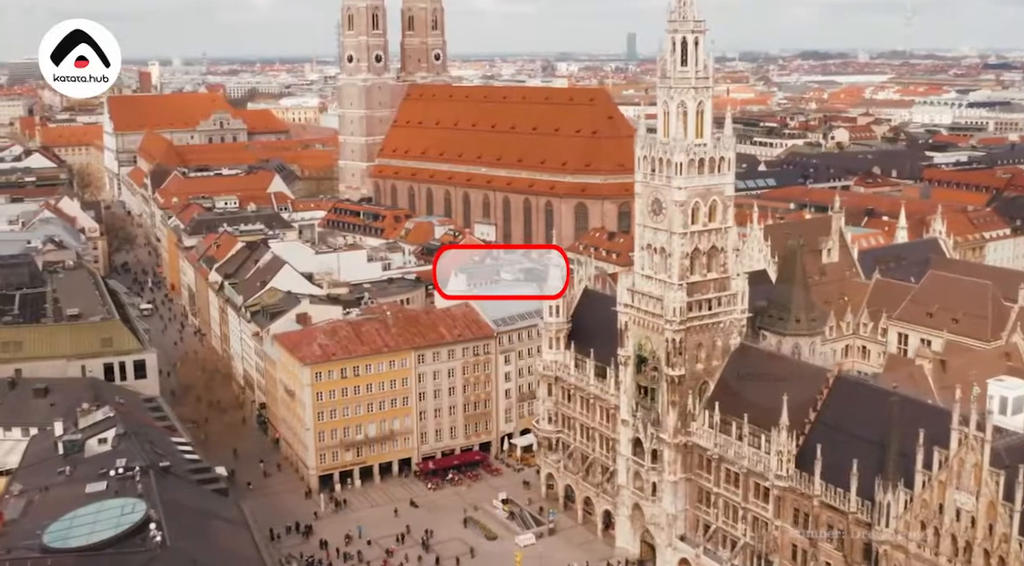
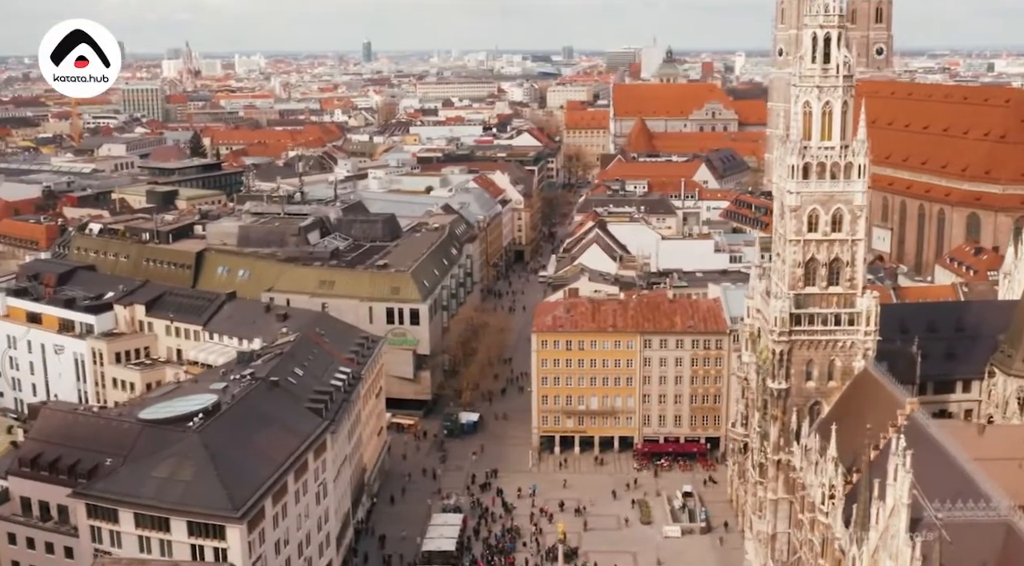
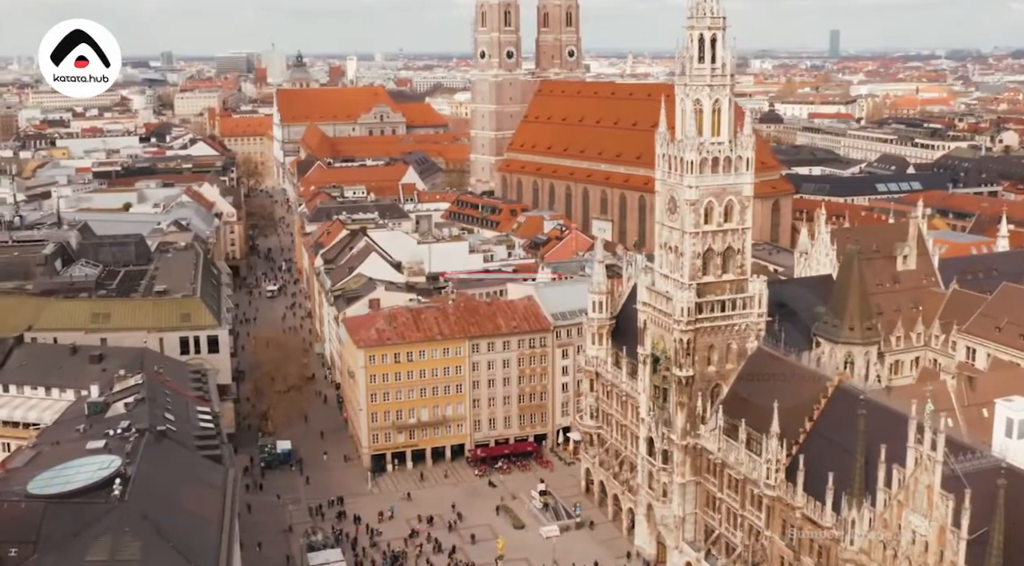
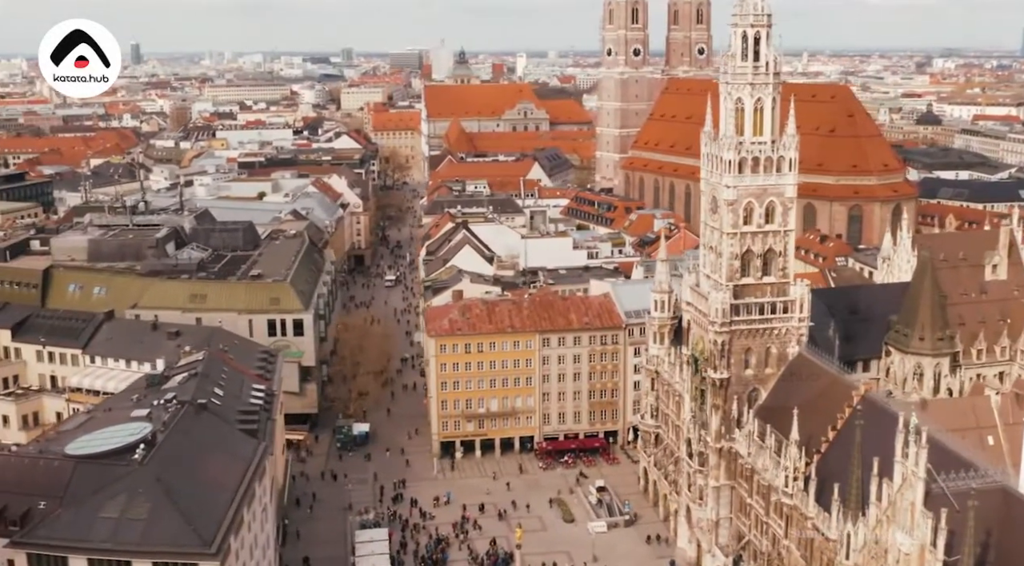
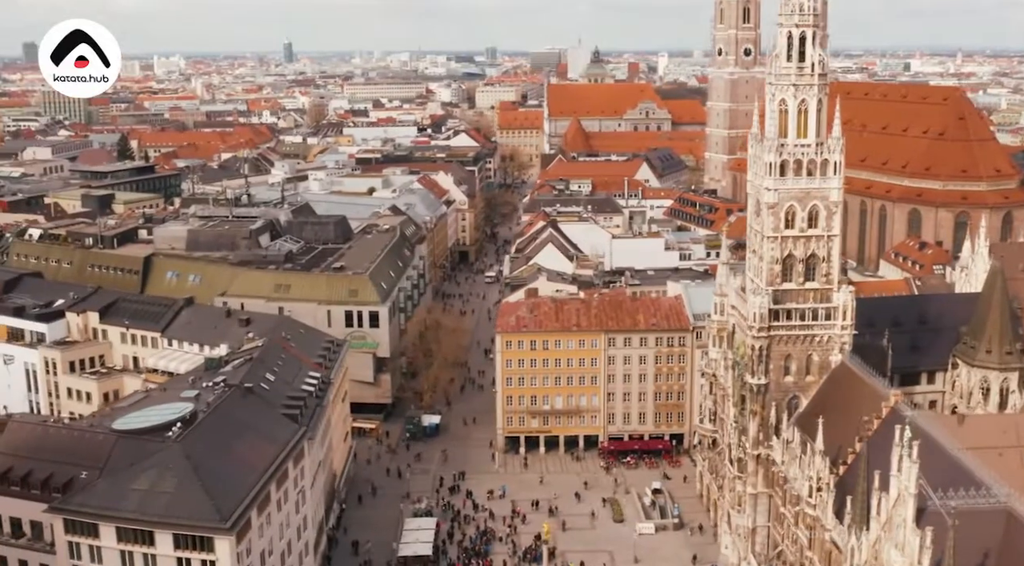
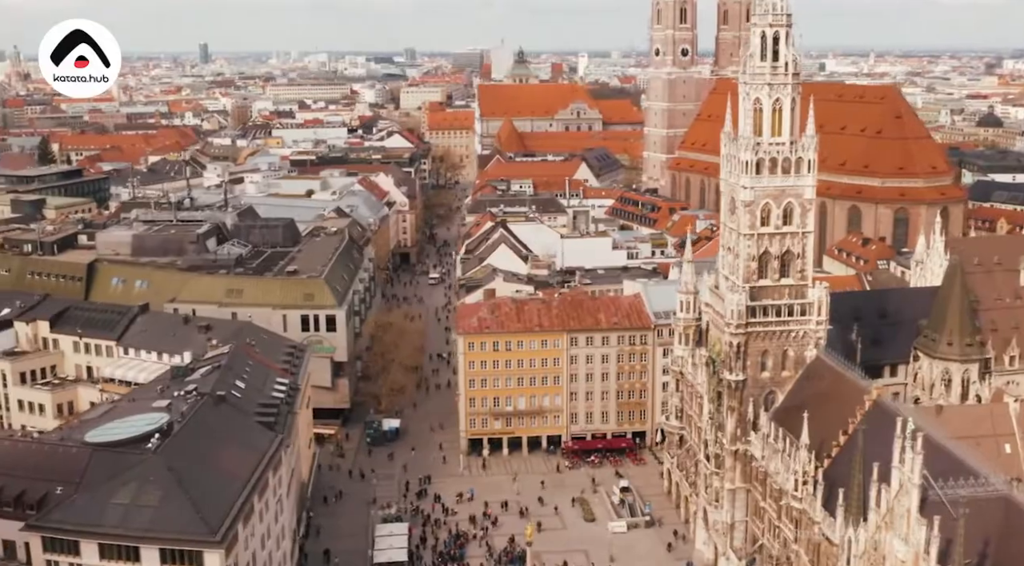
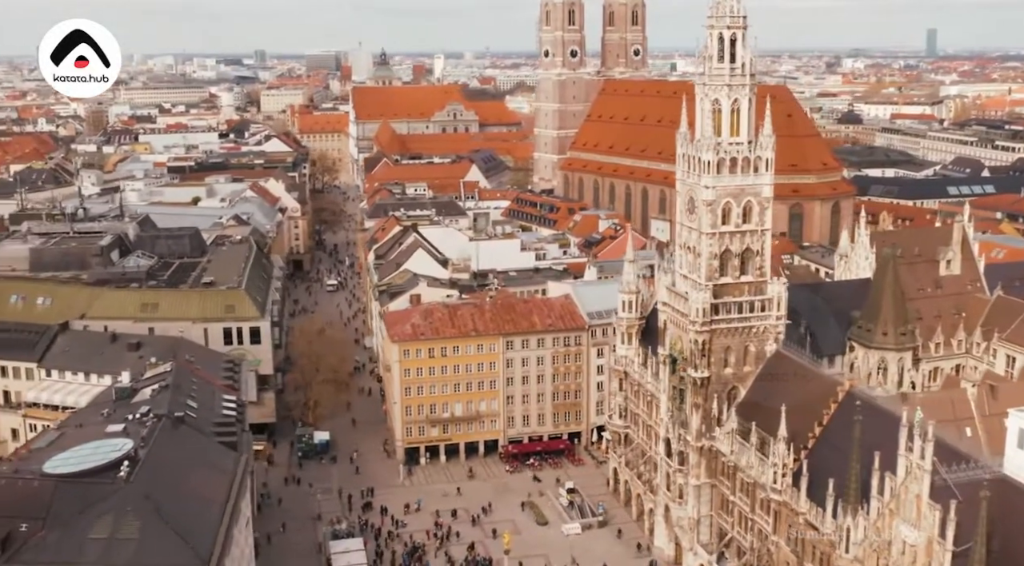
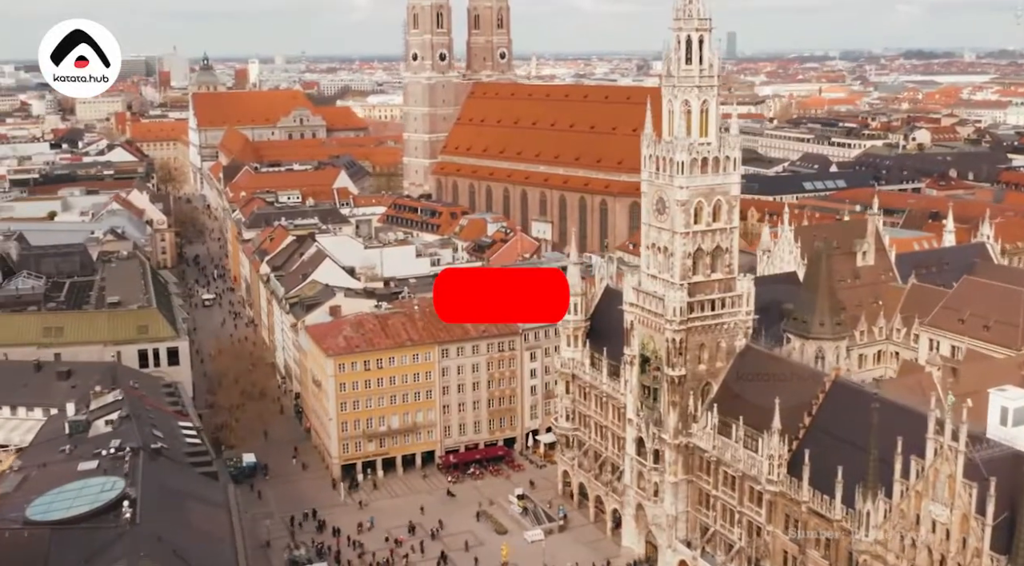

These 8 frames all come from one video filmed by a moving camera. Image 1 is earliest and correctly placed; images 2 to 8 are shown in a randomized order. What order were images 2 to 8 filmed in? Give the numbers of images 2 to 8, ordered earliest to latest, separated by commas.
8, 3, 7, 4, 6, 5, 2
